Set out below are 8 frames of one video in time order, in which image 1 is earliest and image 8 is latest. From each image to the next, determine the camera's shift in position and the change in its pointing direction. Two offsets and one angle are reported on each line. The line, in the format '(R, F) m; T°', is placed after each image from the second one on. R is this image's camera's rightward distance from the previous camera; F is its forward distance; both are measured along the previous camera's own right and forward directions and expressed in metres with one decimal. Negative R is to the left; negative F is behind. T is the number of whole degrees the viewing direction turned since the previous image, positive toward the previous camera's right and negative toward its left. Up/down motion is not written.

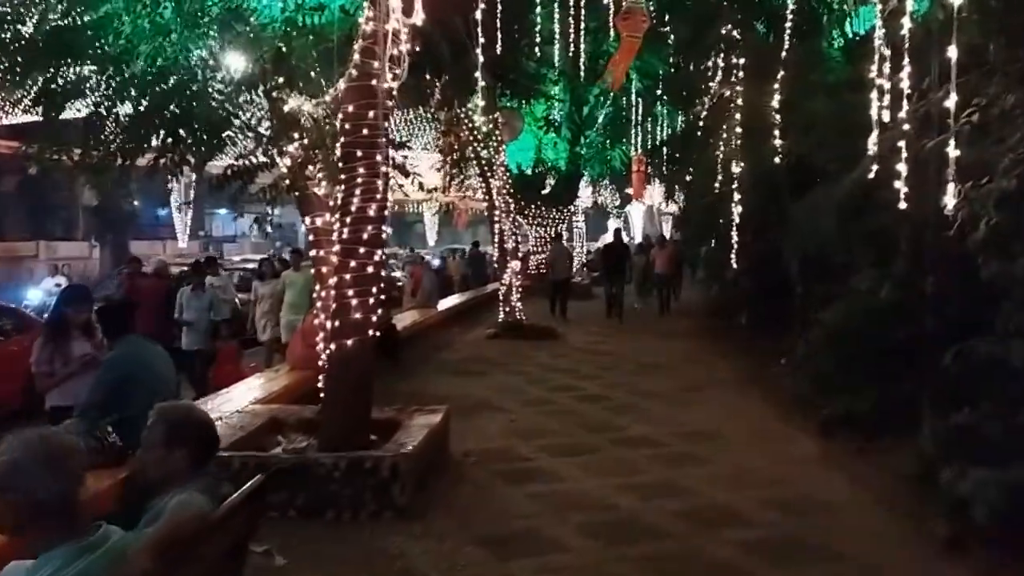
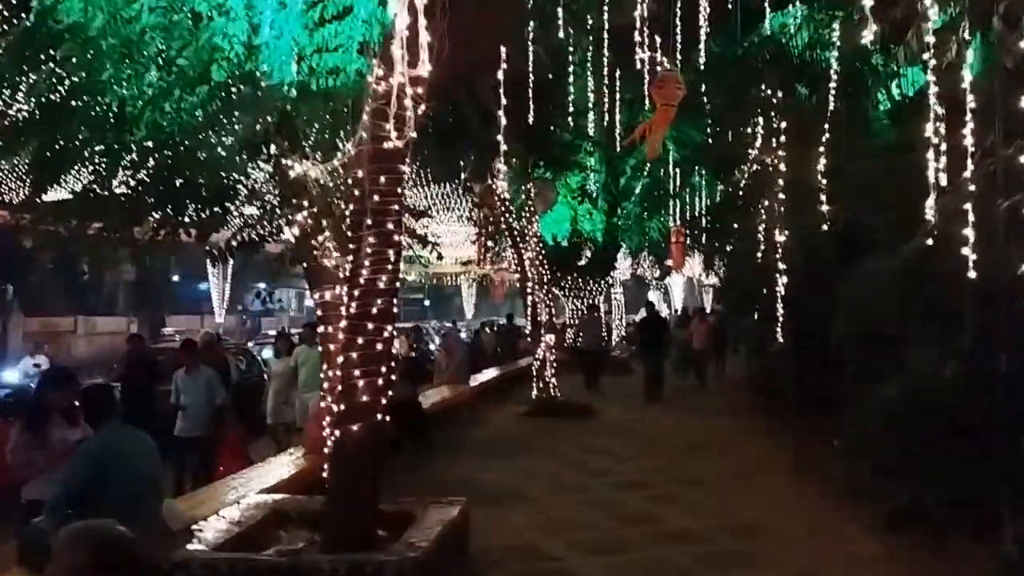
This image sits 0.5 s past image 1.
(+0.1, +0.7) m; -3°
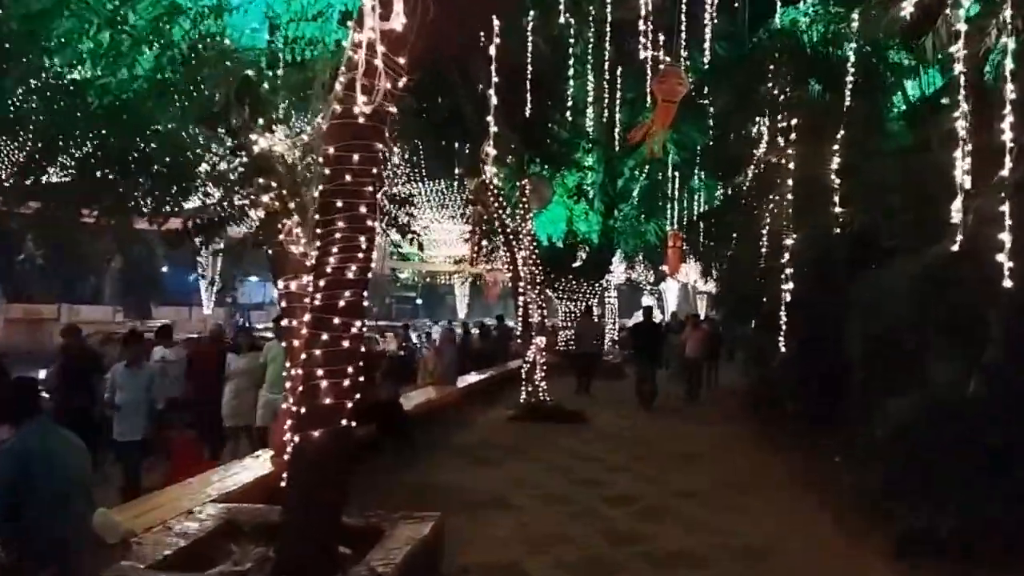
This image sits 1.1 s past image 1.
(+0.1, +0.7) m; 0°
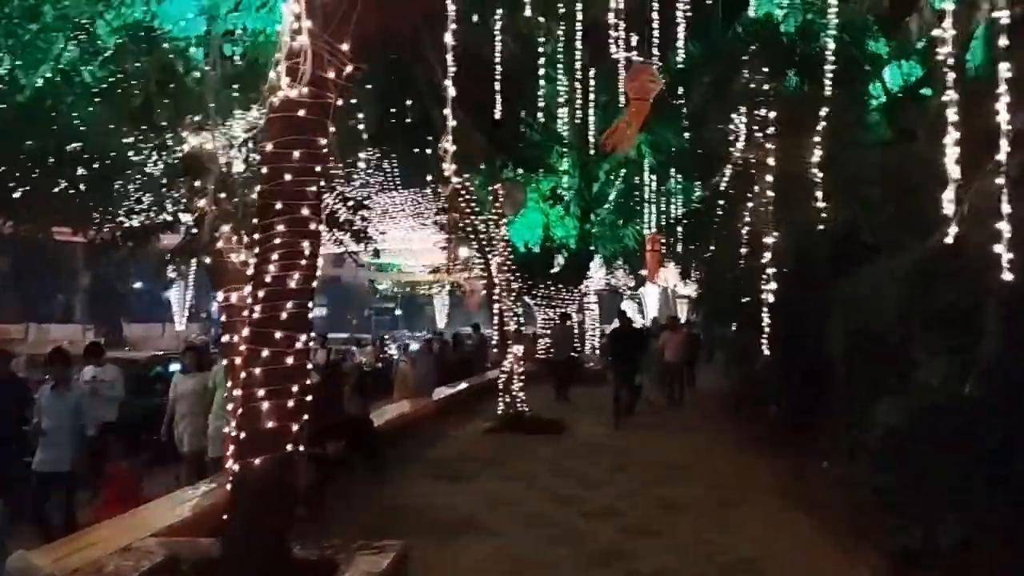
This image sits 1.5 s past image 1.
(+0.1, +0.5) m; +1°
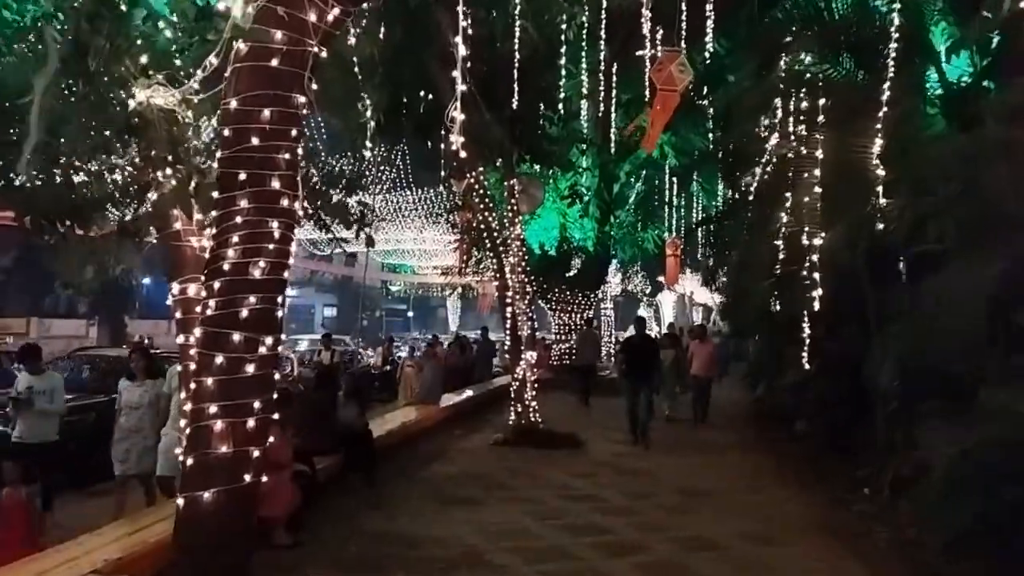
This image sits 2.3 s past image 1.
(0.0, +1.1) m; -1°
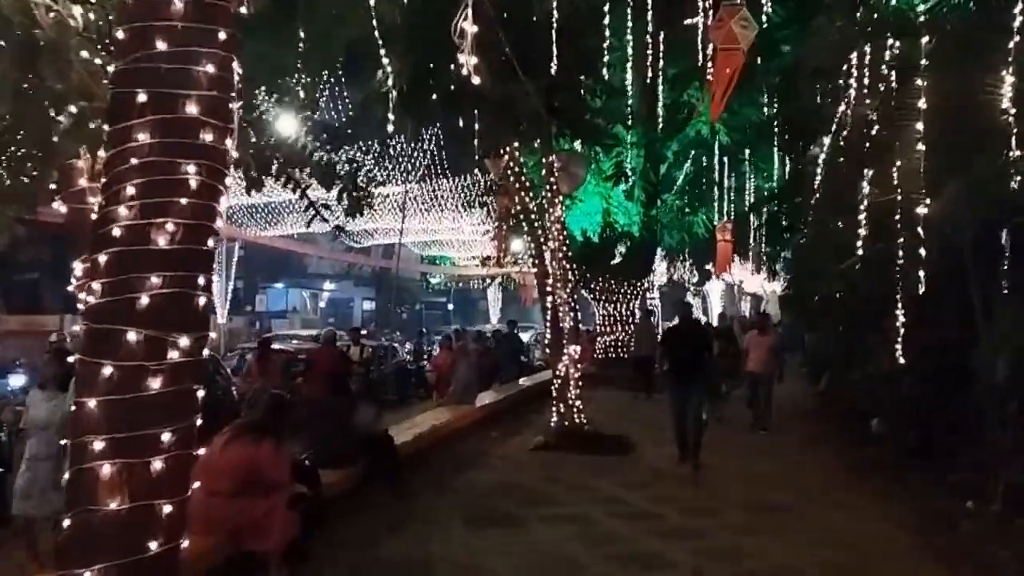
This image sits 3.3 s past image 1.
(0.0, +1.4) m; -3°
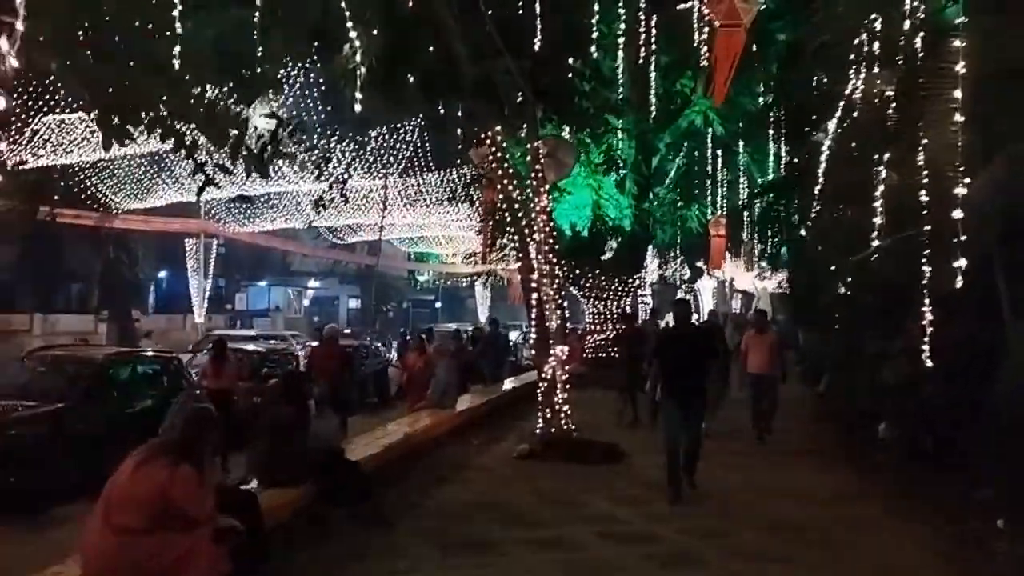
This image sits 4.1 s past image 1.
(+0.1, +1.1) m; +1°
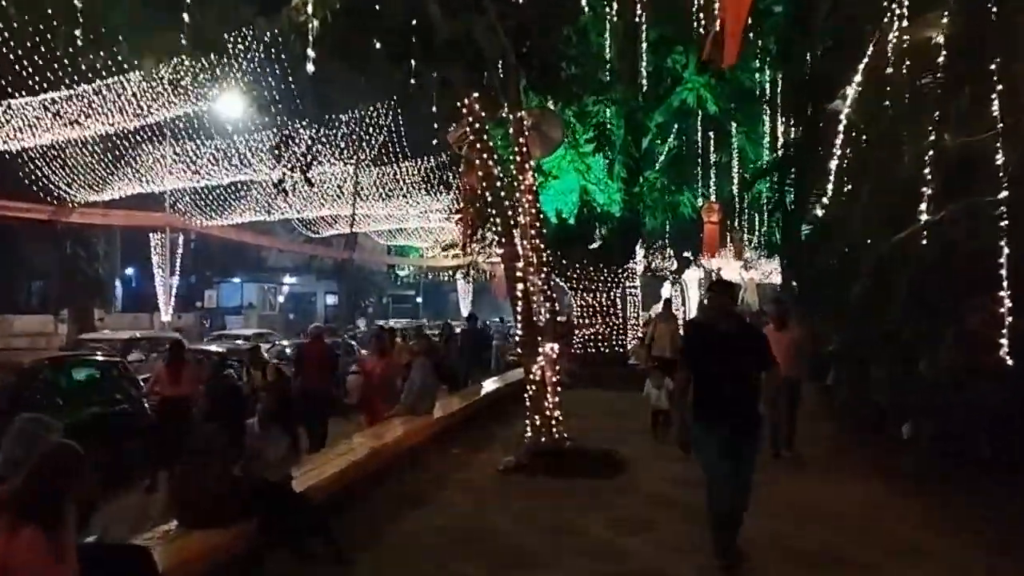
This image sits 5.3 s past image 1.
(0.0, +1.6) m; +1°
